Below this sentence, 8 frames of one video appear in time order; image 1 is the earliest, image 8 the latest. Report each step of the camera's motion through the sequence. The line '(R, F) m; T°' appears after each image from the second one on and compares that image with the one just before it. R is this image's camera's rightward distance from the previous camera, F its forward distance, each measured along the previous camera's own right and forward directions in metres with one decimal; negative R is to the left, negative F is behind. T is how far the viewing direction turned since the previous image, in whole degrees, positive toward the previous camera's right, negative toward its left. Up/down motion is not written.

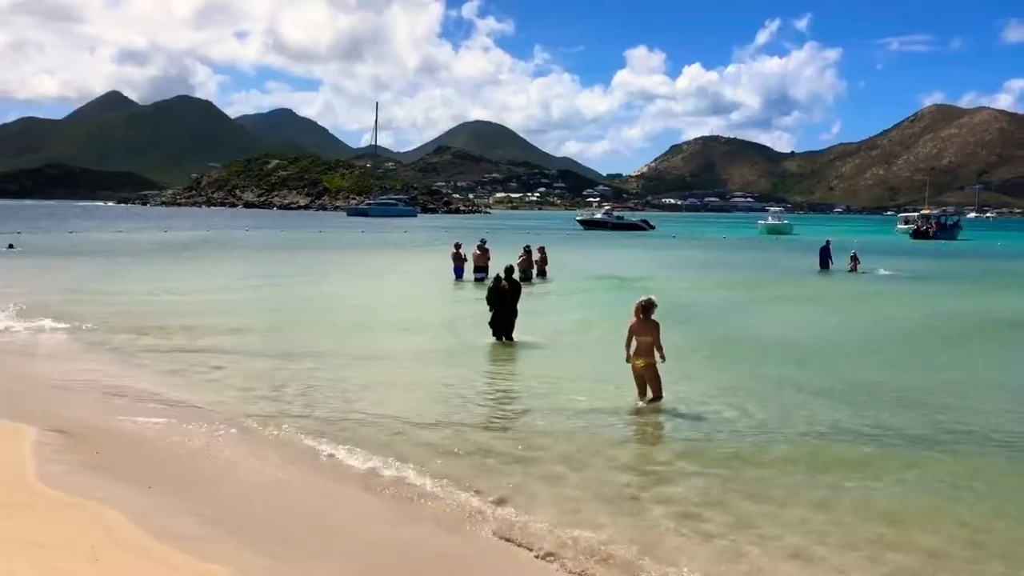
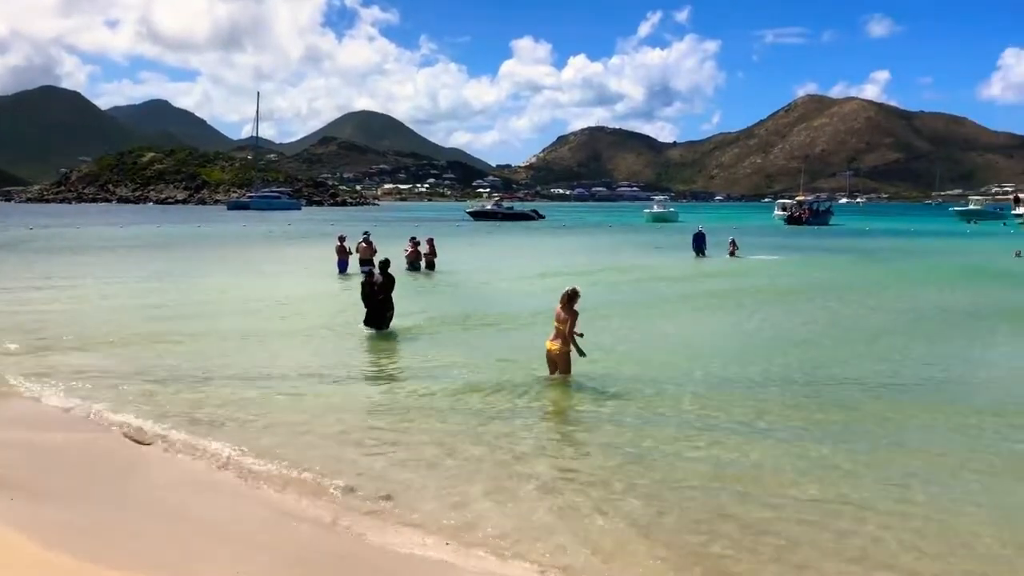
(+0.3, +0.1) m; +7°
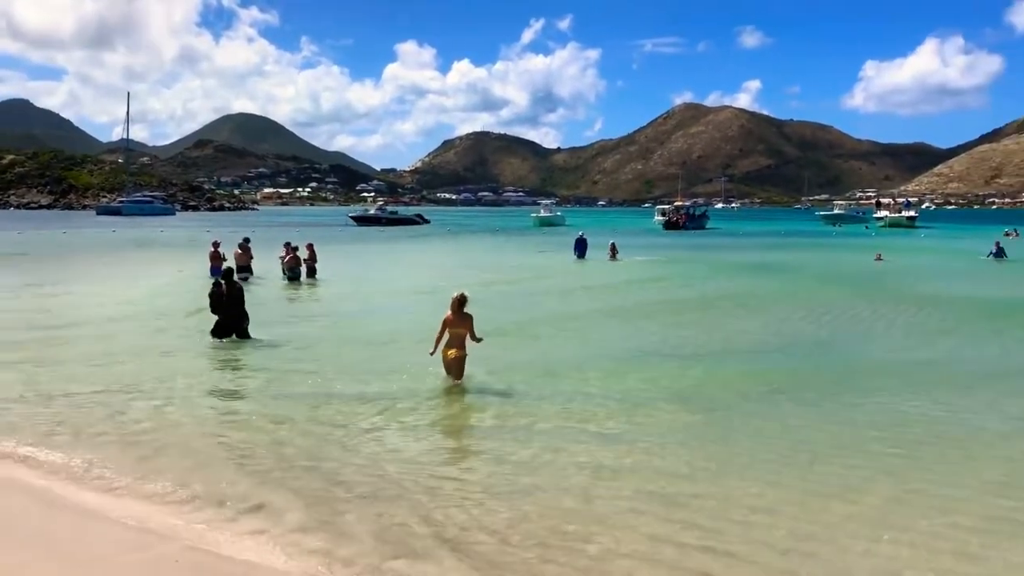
(+0.3, -0.1) m; +7°
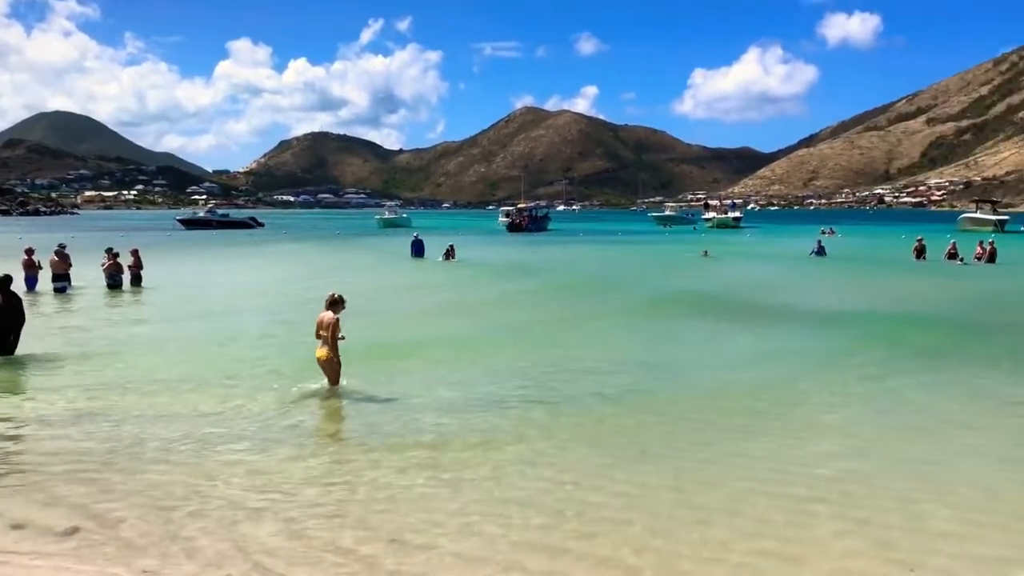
(0.0, +0.5) m; +10°
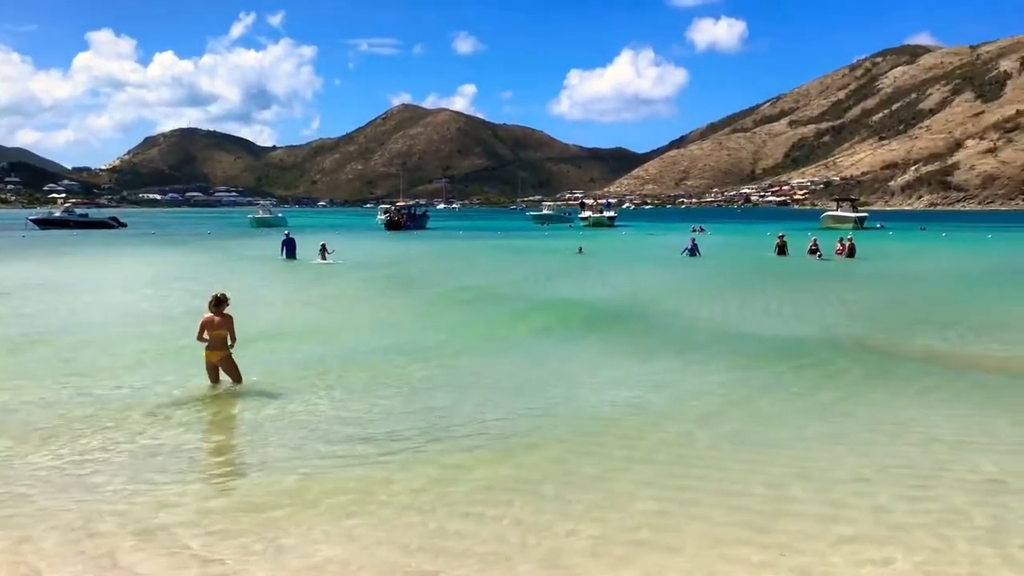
(0.0, +0.3) m; +7°
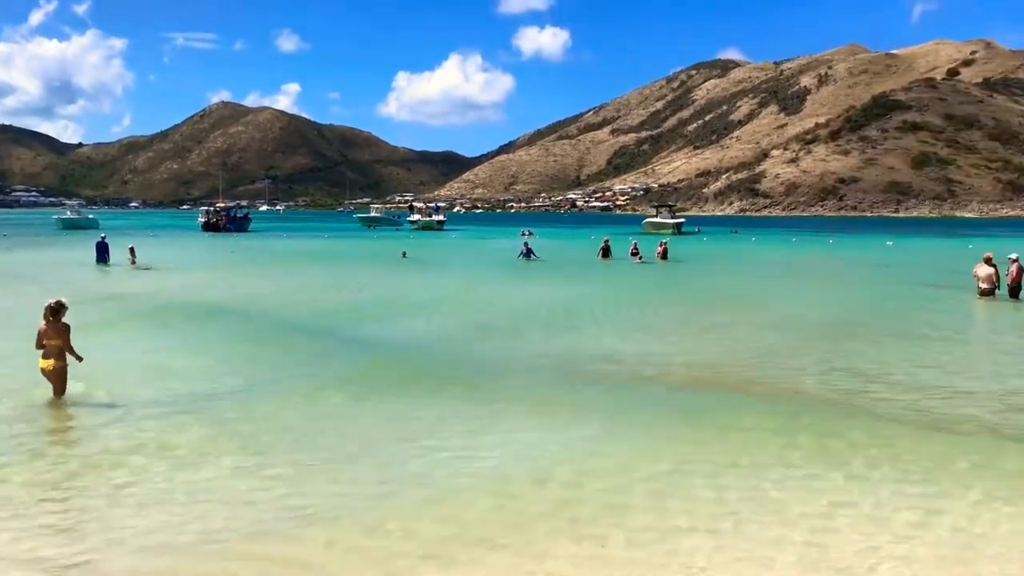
(0.0, +0.4) m; +10°
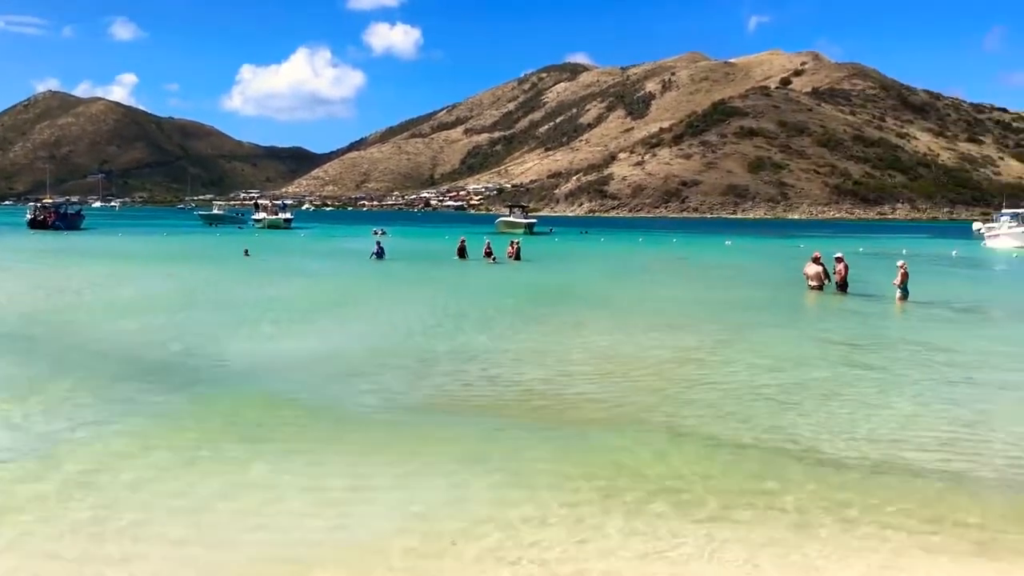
(0.0, +0.2) m; +9°
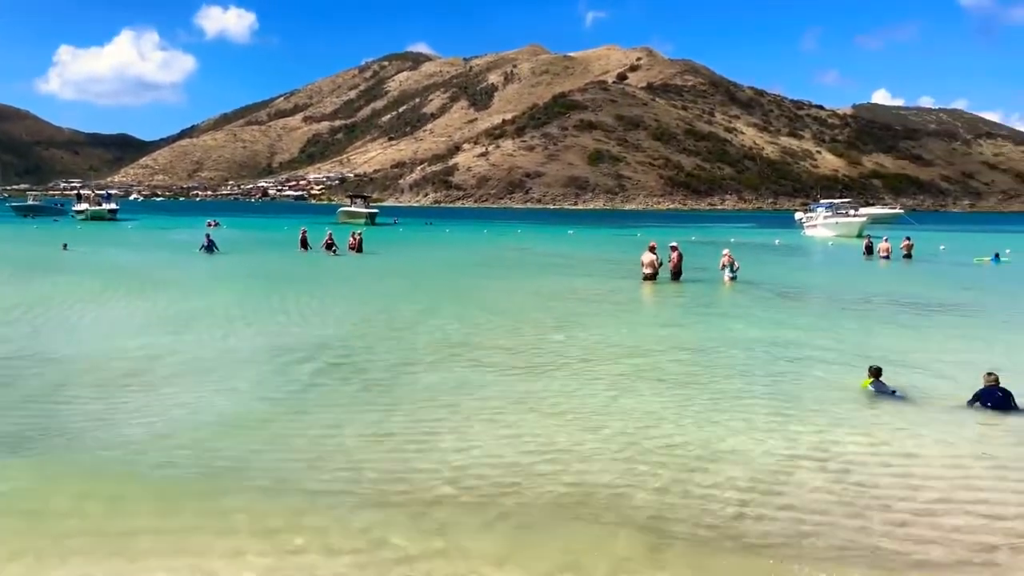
(0.0, +0.1) m; +10°
